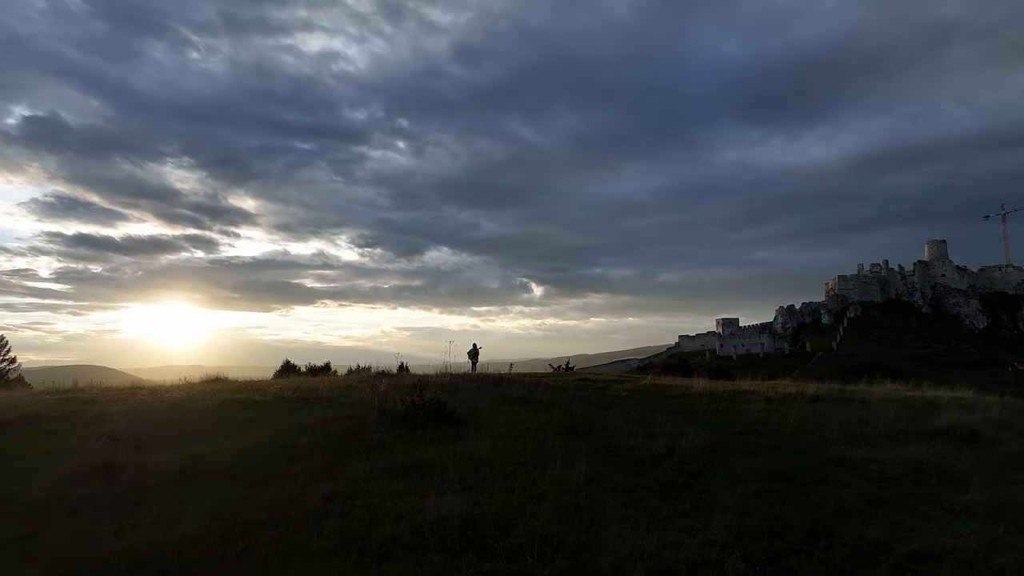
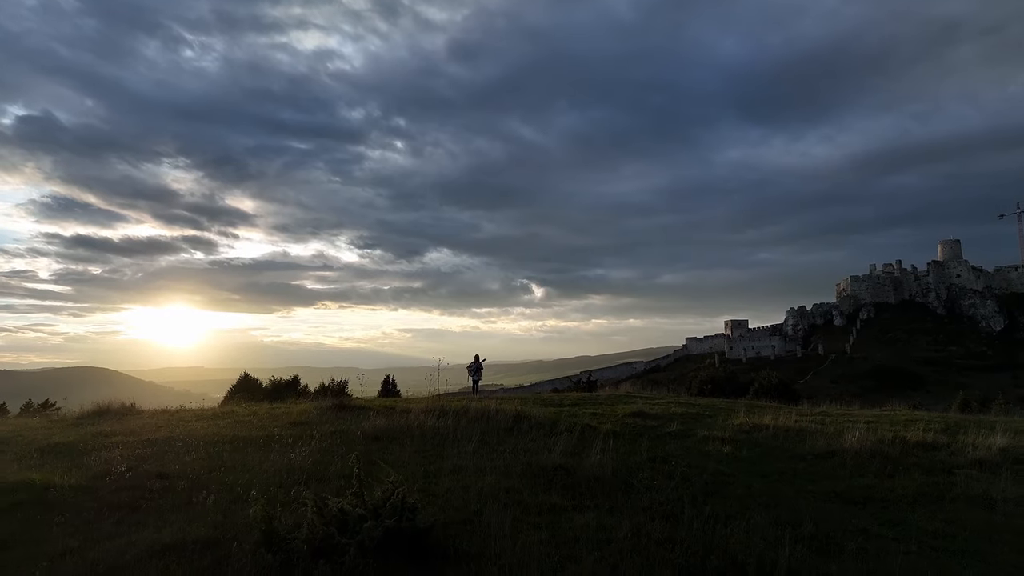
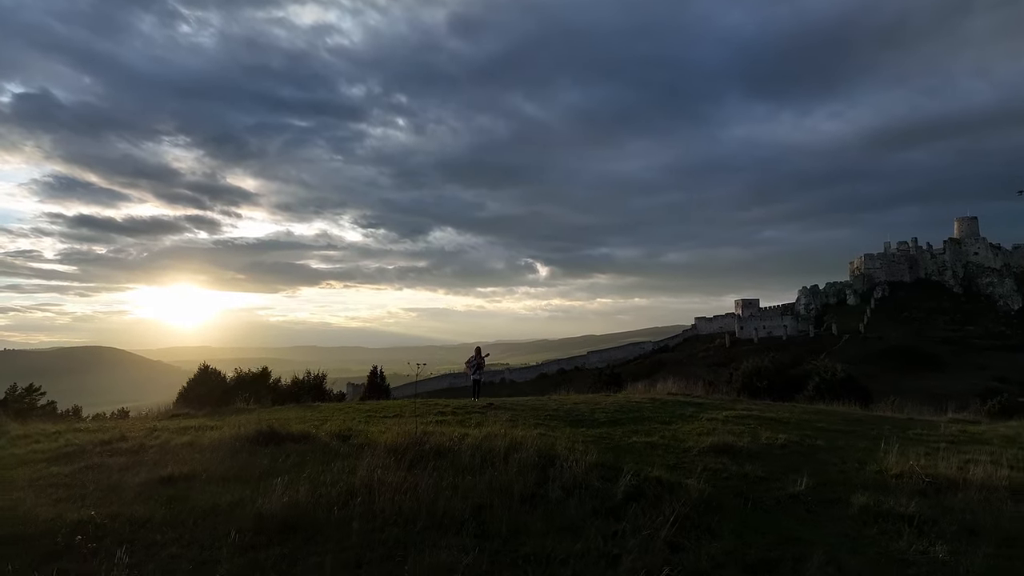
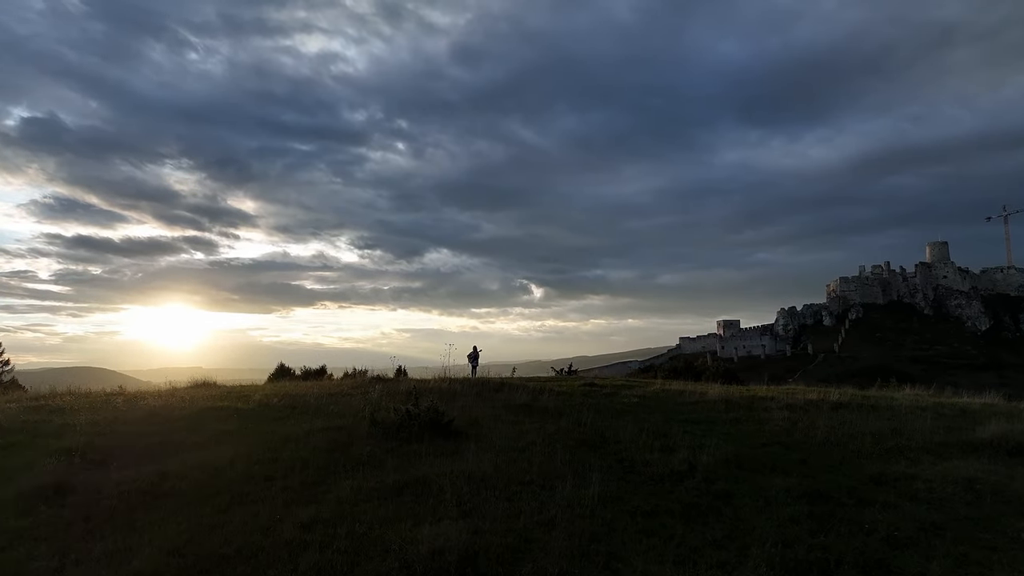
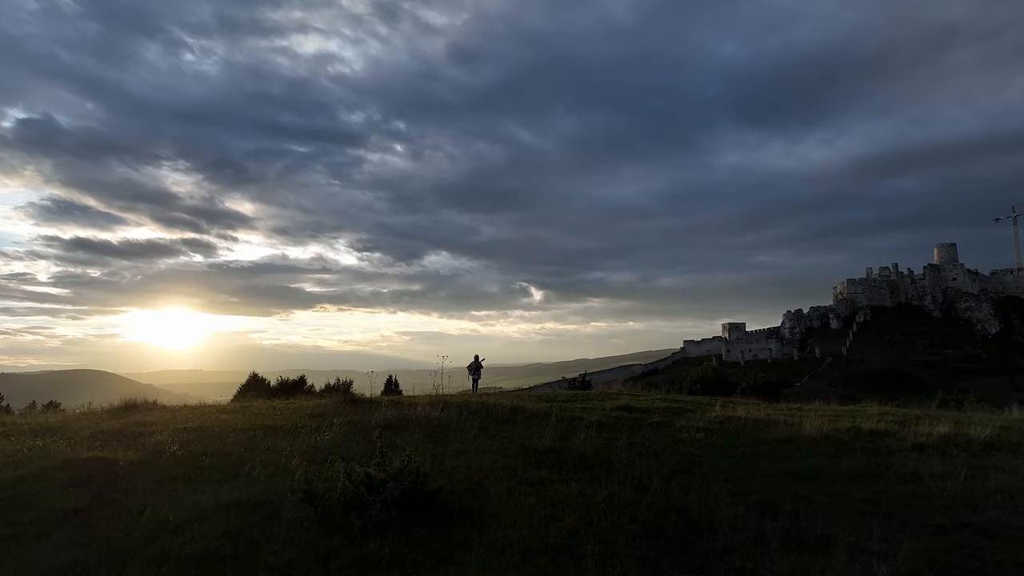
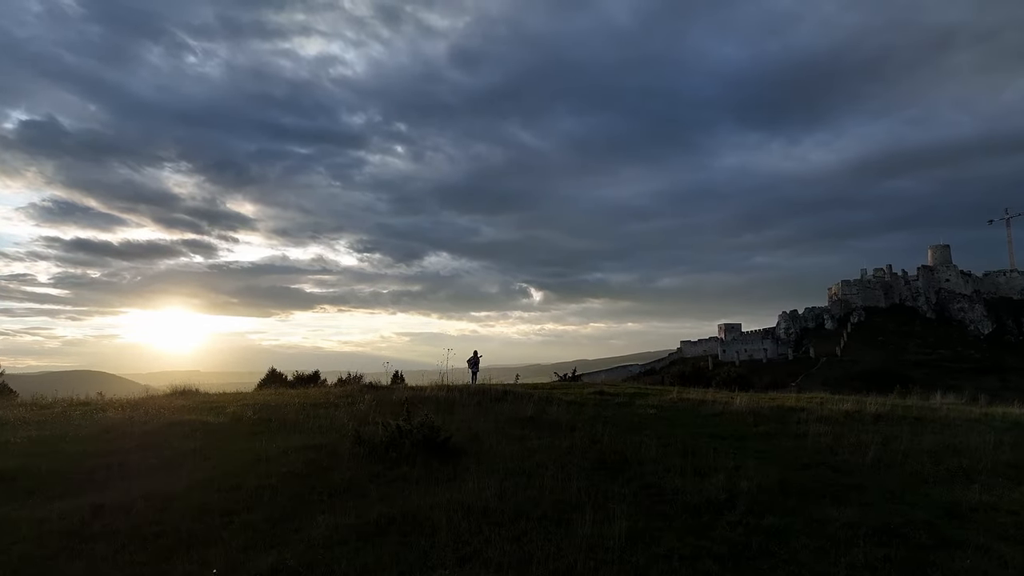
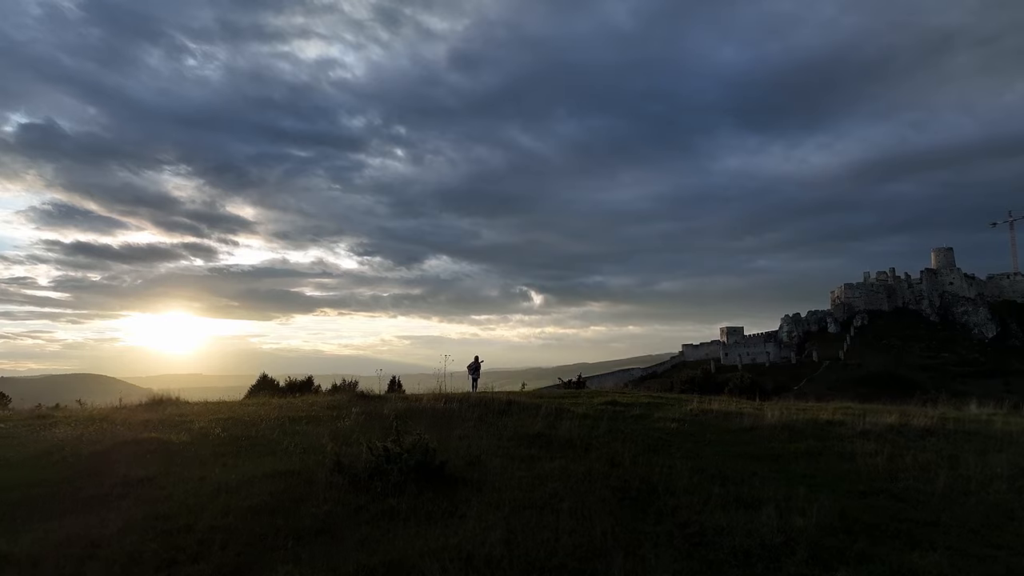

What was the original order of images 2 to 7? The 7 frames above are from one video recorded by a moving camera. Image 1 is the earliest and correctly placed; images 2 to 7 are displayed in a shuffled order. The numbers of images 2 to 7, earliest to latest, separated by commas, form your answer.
4, 6, 7, 5, 2, 3
